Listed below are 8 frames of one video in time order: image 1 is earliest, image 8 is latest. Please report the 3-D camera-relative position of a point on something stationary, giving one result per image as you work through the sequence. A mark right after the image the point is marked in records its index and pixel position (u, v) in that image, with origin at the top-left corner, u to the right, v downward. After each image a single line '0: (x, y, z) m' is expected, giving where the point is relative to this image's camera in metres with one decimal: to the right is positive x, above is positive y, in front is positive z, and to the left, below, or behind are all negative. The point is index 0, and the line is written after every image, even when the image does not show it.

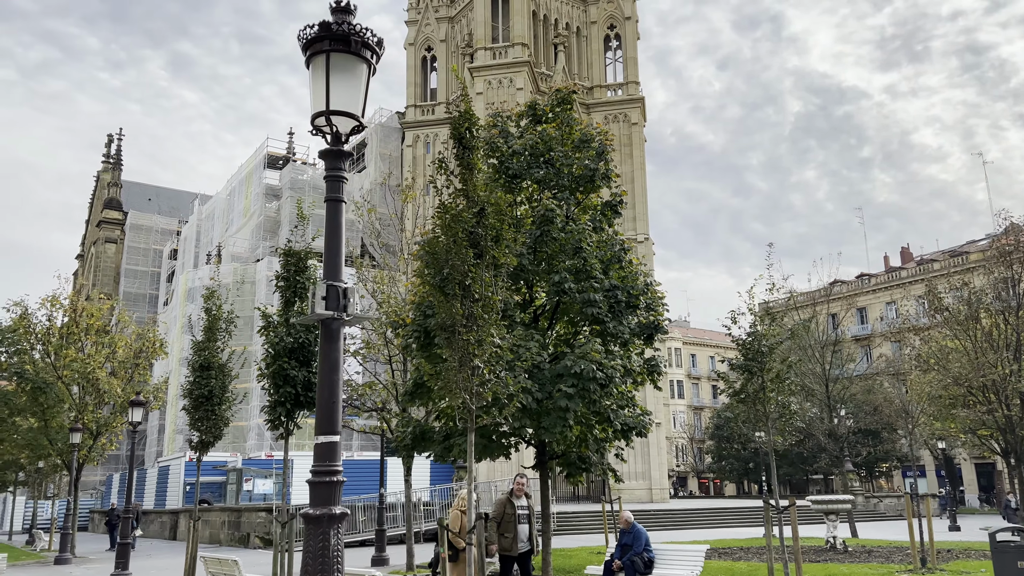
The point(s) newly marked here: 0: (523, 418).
0: (+0.1, -1.7, +10.3) m
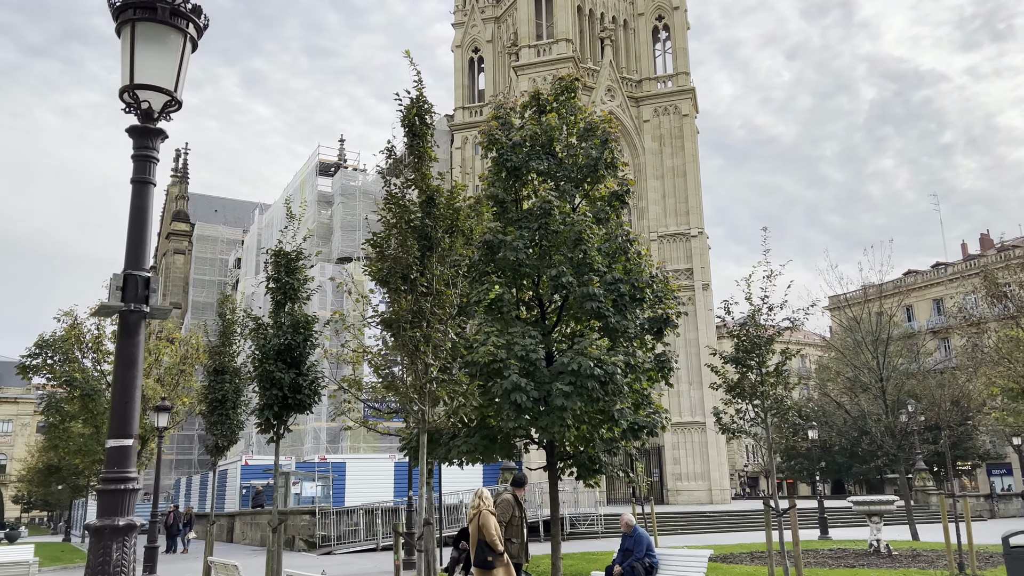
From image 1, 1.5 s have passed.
0: (+0.1, -1.6, +9.9) m
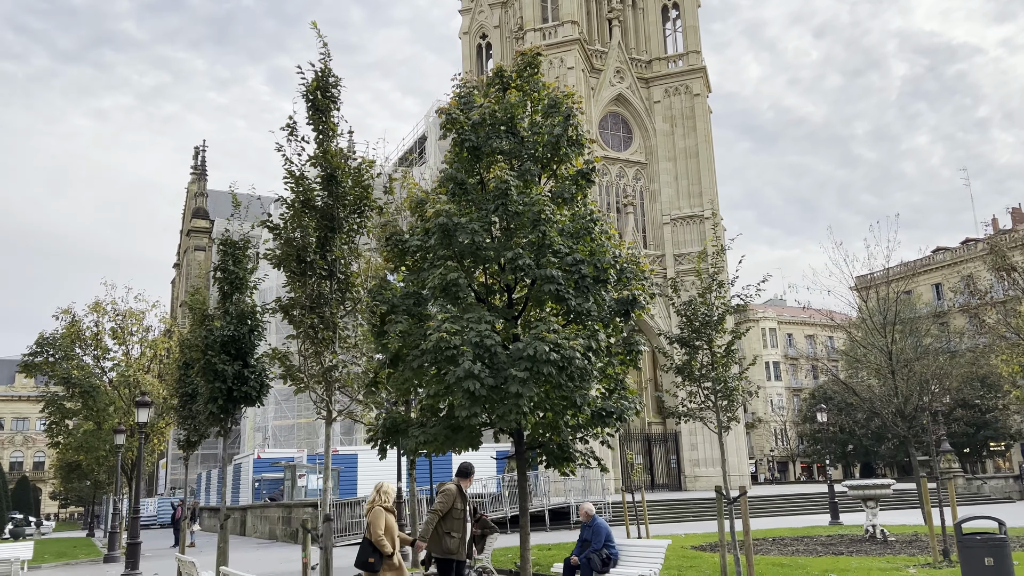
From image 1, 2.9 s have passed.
0: (-0.4, -1.4, +9.5) m
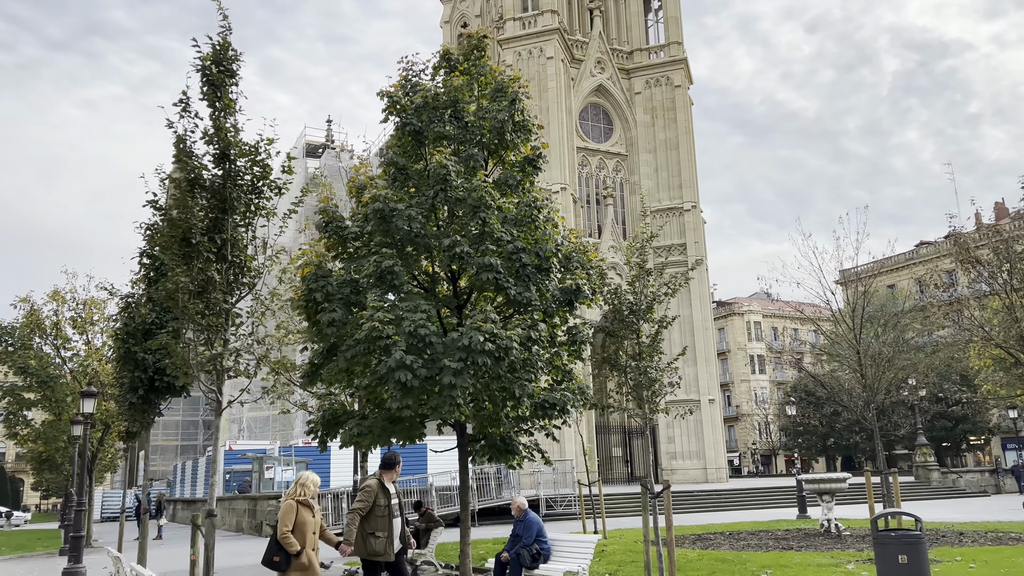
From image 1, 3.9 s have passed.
0: (-1.2, -1.3, +9.2) m
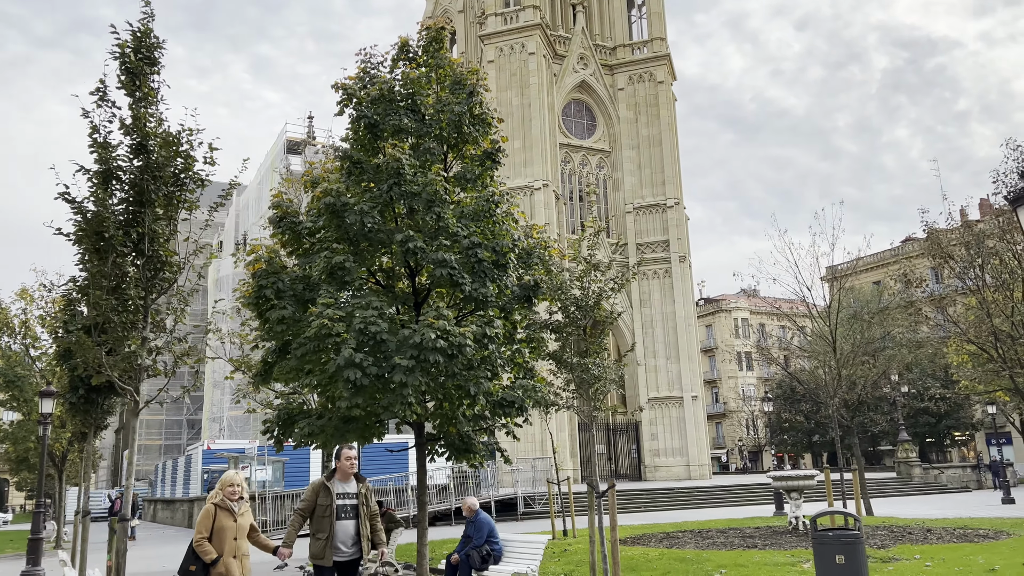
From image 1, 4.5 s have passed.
0: (-1.7, -1.2, +9.0) m
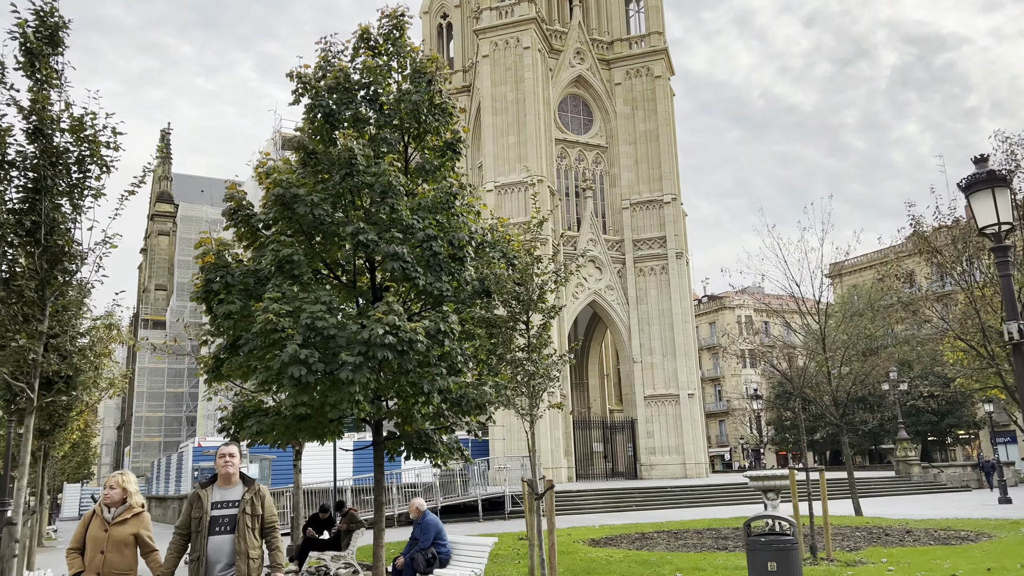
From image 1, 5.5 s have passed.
0: (-2.2, -1.1, +8.7) m
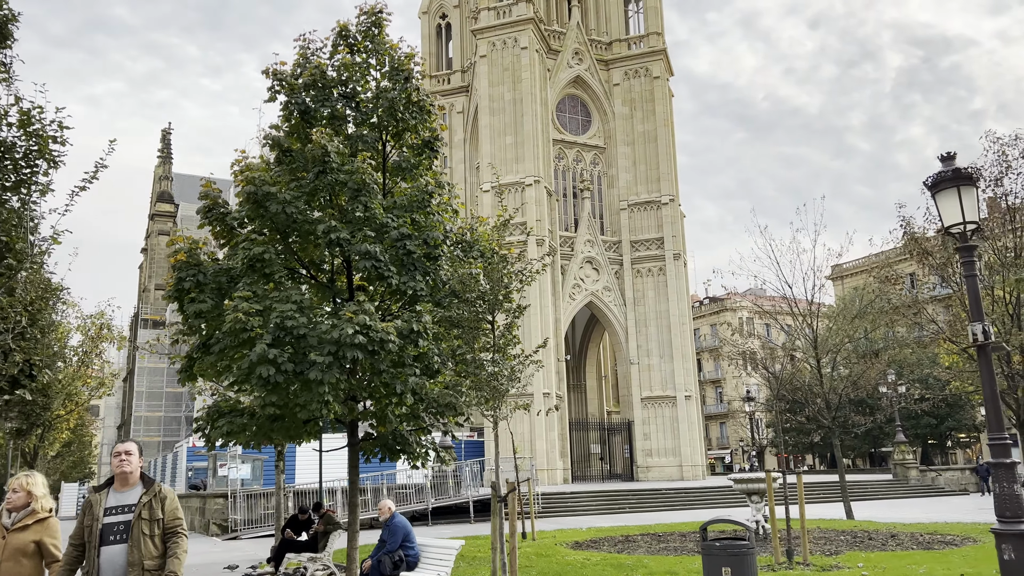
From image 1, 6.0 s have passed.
0: (-2.5, -1.1, +8.6) m
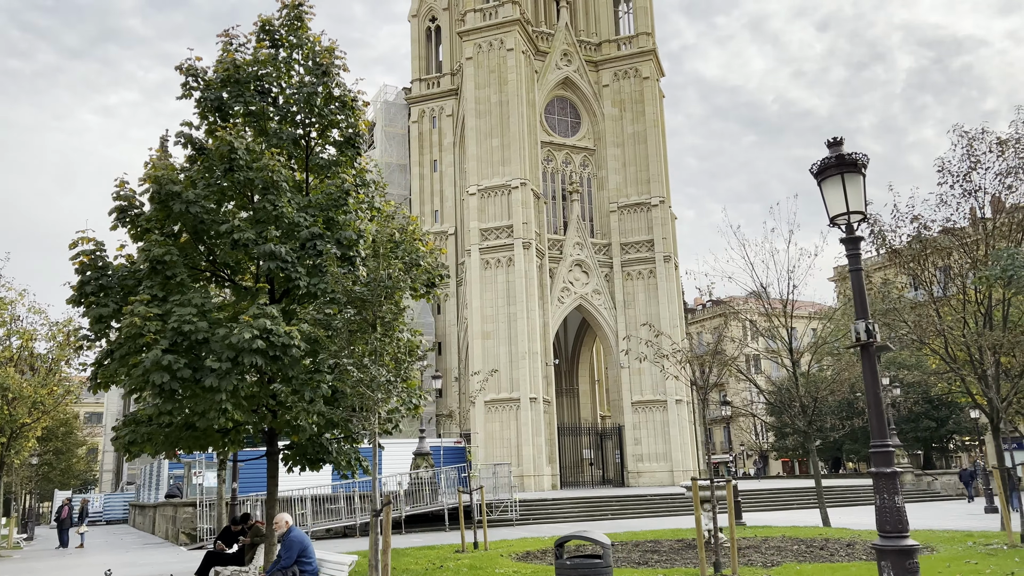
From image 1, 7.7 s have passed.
0: (-3.5, -1.2, +8.3) m
